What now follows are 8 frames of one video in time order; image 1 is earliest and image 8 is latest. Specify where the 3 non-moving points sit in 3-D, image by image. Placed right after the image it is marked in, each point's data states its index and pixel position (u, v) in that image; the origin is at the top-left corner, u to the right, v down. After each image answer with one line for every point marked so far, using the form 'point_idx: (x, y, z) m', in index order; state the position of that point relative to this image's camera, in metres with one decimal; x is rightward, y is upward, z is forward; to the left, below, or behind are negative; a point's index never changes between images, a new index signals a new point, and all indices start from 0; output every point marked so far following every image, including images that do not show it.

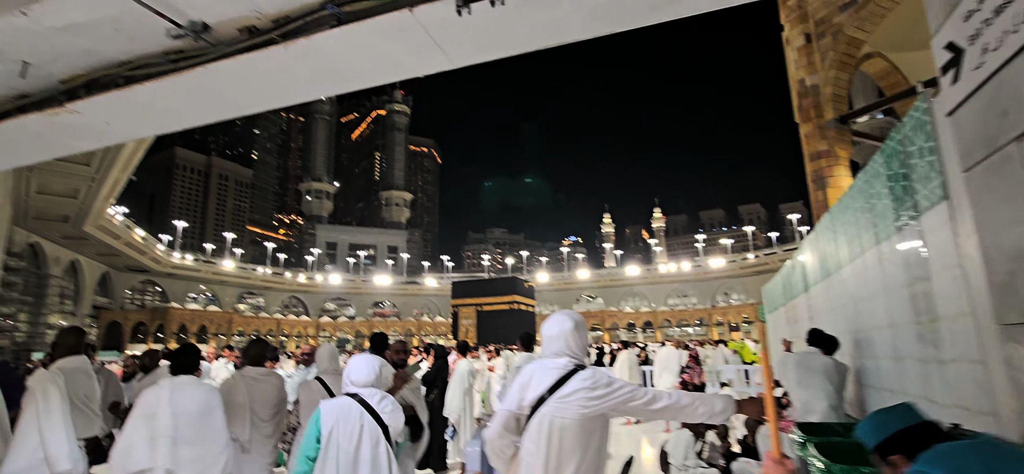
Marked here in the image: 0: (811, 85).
0: (+4.5, +2.3, +7.5) m
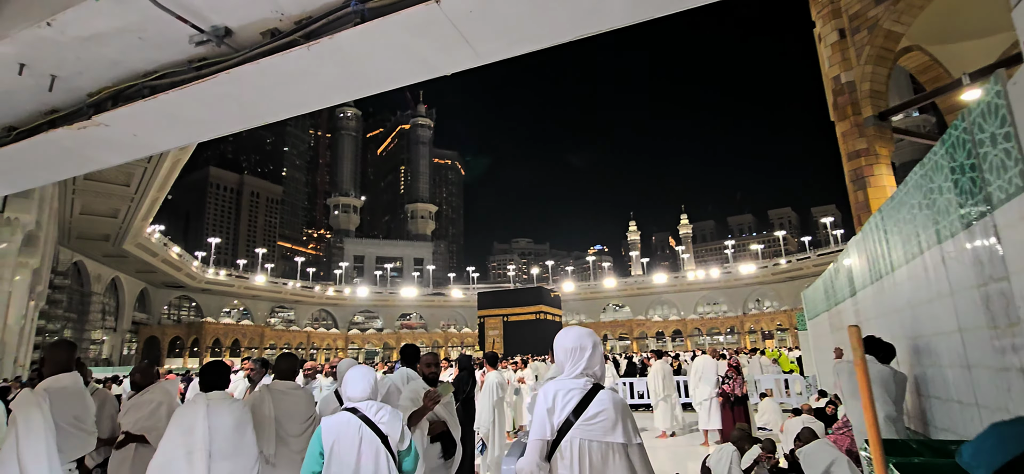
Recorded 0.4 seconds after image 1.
0: (+4.8, +2.3, +7.3) m
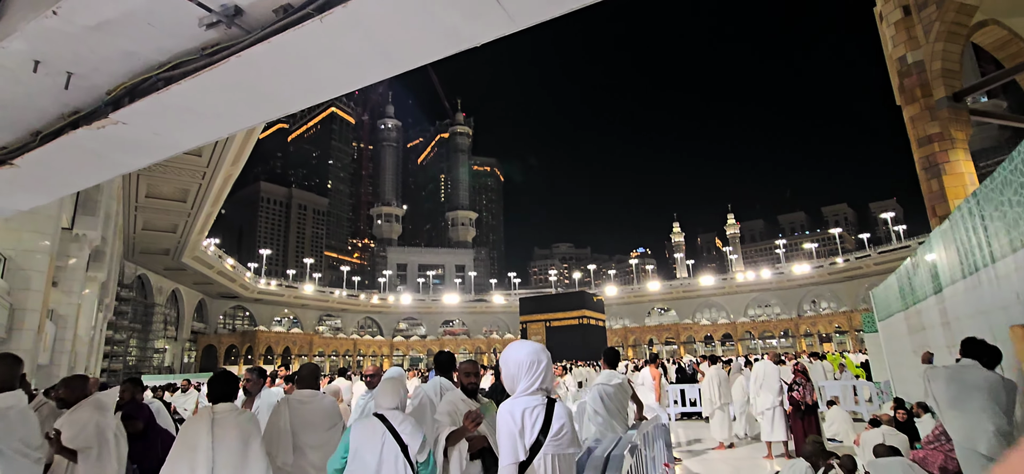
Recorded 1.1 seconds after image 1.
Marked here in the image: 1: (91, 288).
0: (+5.3, +2.3, +6.7) m
1: (-11.0, -1.4, +13.5) m
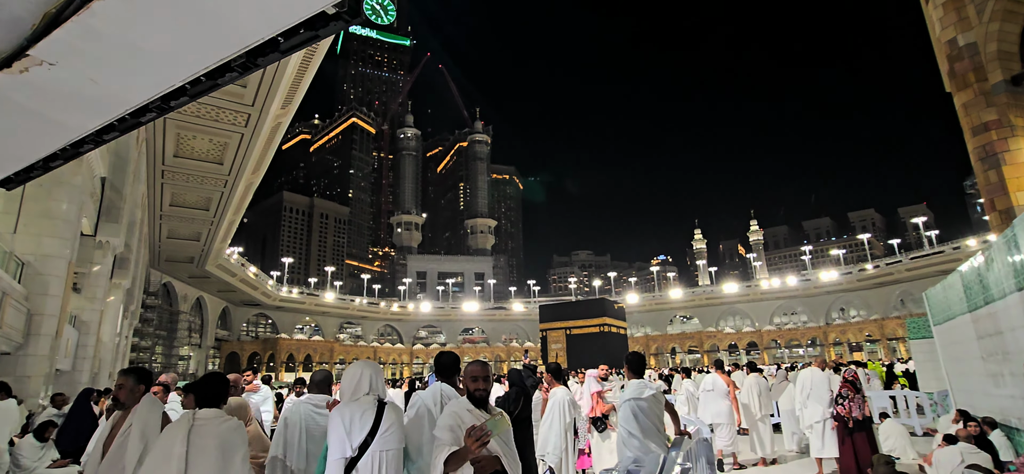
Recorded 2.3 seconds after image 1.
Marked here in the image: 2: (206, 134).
0: (+5.5, +2.4, +6.3) m
1: (-10.5, -1.5, +13.6) m
2: (-7.4, +2.5, +12.5) m
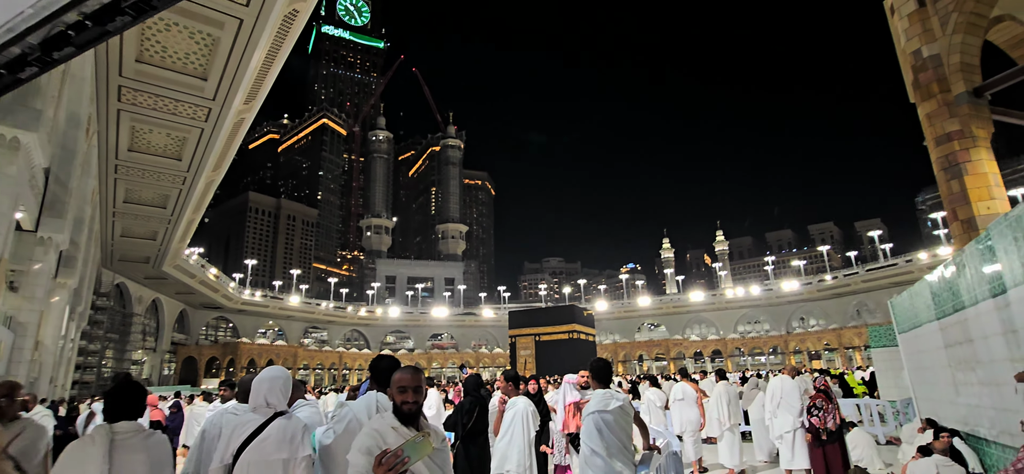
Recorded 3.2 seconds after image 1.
0: (+5.2, +2.2, +6.4) m
1: (-11.3, -1.4, +12.8) m
2: (-8.0, +2.5, +11.9) m
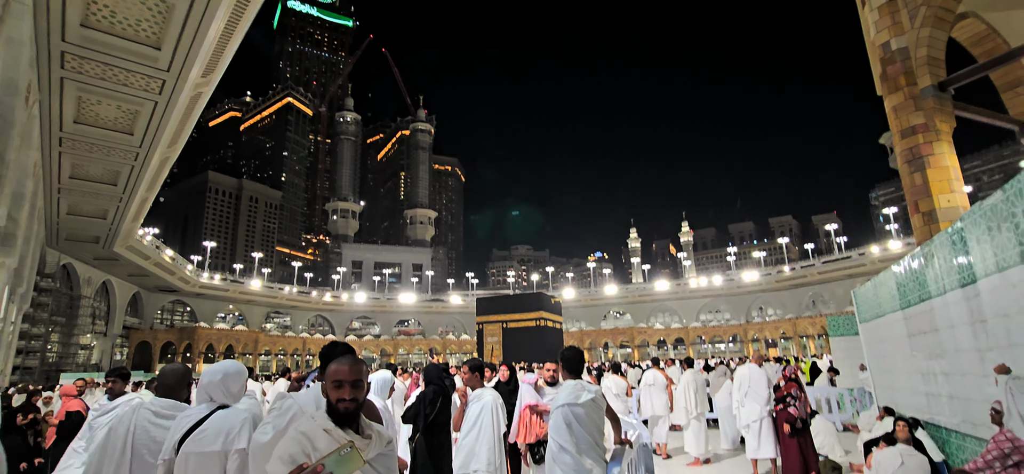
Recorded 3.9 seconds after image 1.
0: (+4.8, +2.3, +6.5) m
1: (-12.1, -0.9, +12.0) m
2: (-8.7, +3.0, +11.2) m
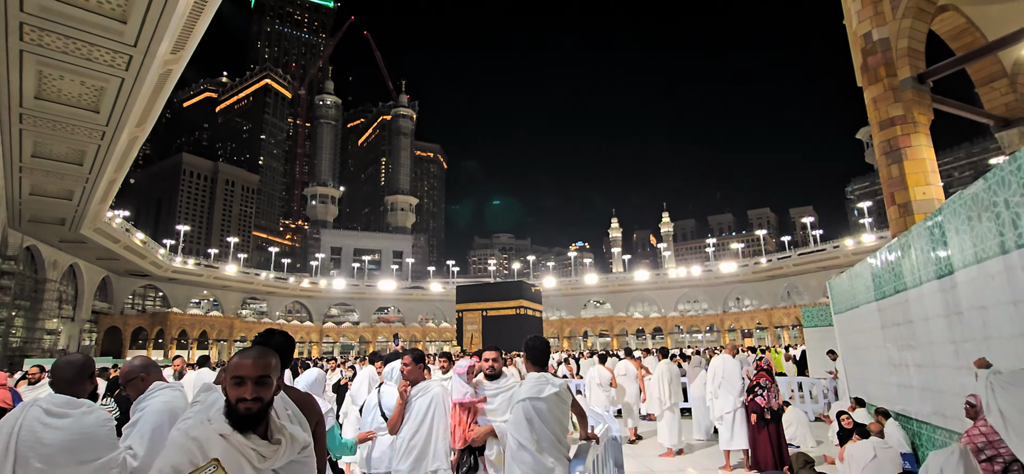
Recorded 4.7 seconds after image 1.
0: (+4.6, +2.4, +6.5) m
1: (-12.6, -0.4, +11.5) m
2: (-9.1, +3.4, +10.7) m
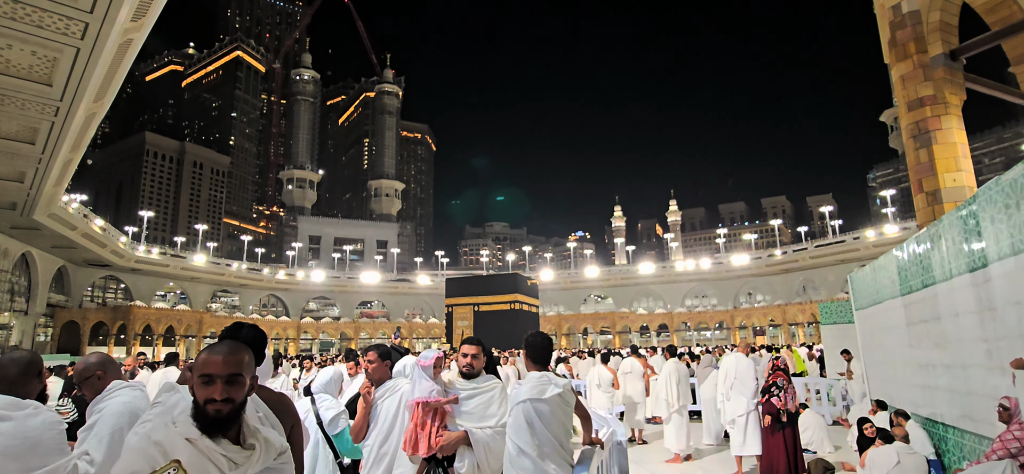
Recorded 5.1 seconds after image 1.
0: (+5.0, +2.7, +4.5) m
1: (-12.4, +0.1, +9.0) m
2: (-8.8, +3.8, +8.3) m
